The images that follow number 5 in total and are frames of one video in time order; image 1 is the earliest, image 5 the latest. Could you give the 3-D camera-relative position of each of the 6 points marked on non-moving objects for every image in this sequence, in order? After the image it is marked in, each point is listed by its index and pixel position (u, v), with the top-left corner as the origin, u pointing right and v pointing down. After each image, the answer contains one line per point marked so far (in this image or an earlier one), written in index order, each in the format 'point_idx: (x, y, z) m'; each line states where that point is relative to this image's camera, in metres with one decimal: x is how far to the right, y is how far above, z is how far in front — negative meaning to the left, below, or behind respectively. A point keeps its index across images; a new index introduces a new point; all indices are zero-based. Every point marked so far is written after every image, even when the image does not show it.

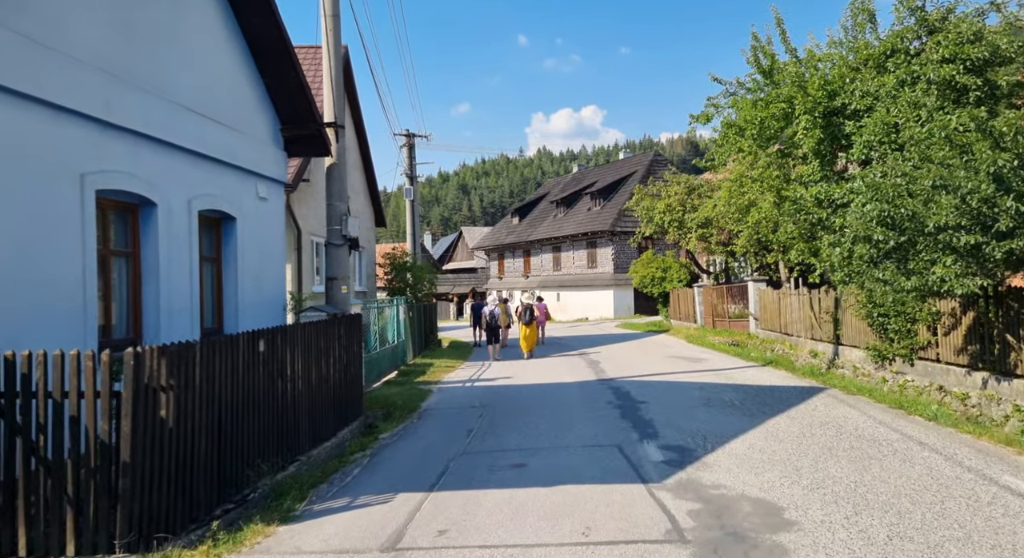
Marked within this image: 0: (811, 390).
0: (+4.2, -1.6, +9.0) m
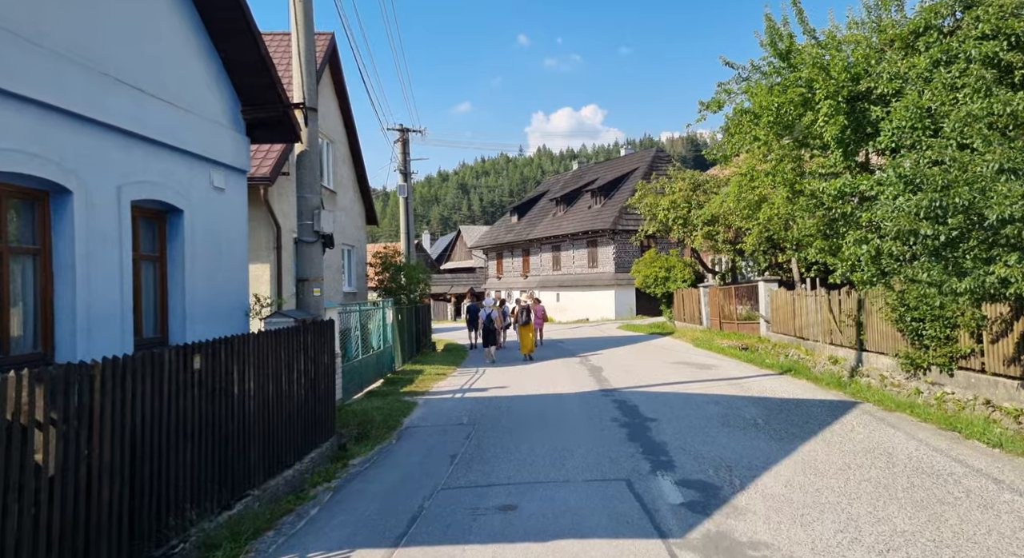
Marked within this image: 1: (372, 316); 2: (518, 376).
0: (+4.1, -1.6, +8.0) m
1: (-2.7, -0.7, +12.2) m
2: (+0.1, -2.0, +13.2) m
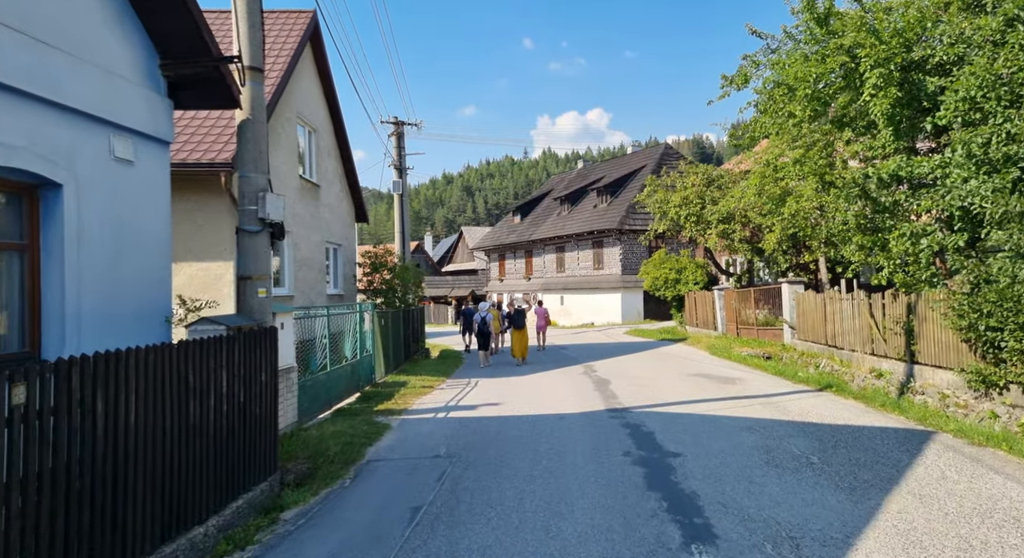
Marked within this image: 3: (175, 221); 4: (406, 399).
0: (+4.0, -1.6, +6.4) m
1: (-2.8, -0.7, +10.7) m
2: (0.0, -2.0, +11.6) m
3: (-5.7, +1.0, +10.9) m
4: (-1.8, -2.0, +10.6) m
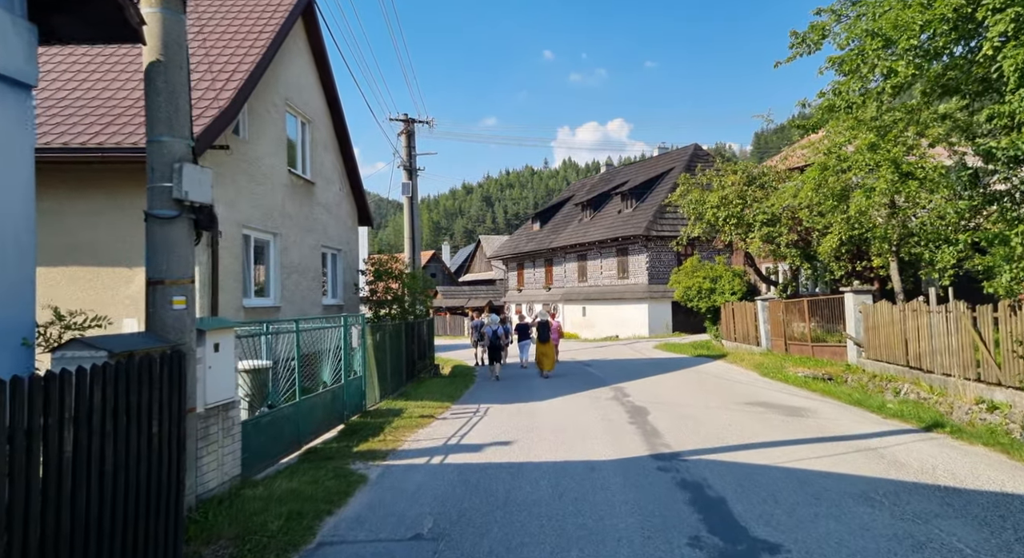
0: (+4.1, -1.6, +4.2) m
1: (-2.5, -0.8, +8.8) m
2: (+0.3, -2.1, +9.6) m
3: (-5.4, +0.9, +9.1) m
4: (-1.5, -2.1, +8.7) m
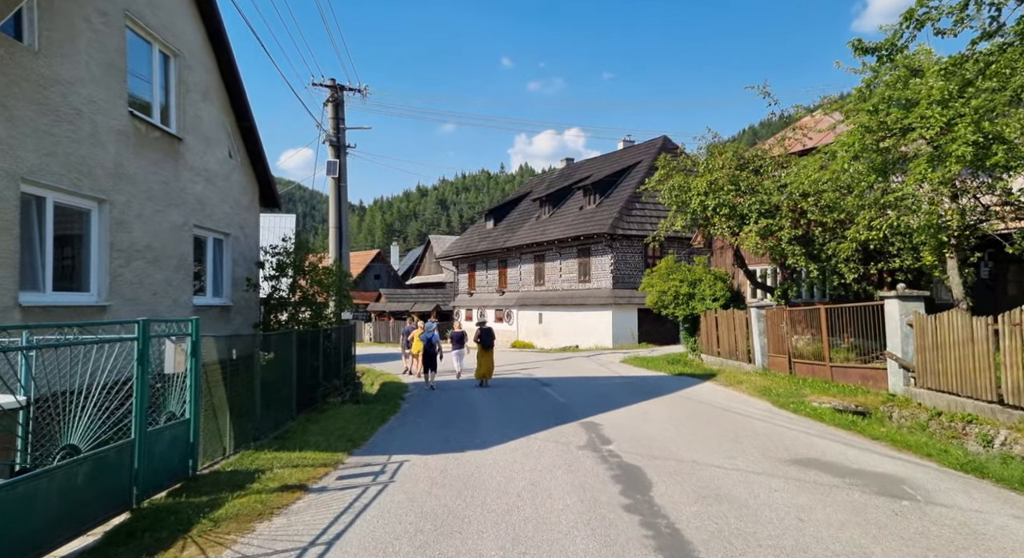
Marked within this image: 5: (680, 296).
0: (+3.7, -1.5, +0.8) m
1: (-3.2, -0.6, +4.9) m
2: (-0.5, -2.0, +5.8) m
3: (-6.1, +1.1, +5.0) m
4: (-2.2, -1.9, +4.8) m
5: (+5.2, -0.5, +19.8) m
